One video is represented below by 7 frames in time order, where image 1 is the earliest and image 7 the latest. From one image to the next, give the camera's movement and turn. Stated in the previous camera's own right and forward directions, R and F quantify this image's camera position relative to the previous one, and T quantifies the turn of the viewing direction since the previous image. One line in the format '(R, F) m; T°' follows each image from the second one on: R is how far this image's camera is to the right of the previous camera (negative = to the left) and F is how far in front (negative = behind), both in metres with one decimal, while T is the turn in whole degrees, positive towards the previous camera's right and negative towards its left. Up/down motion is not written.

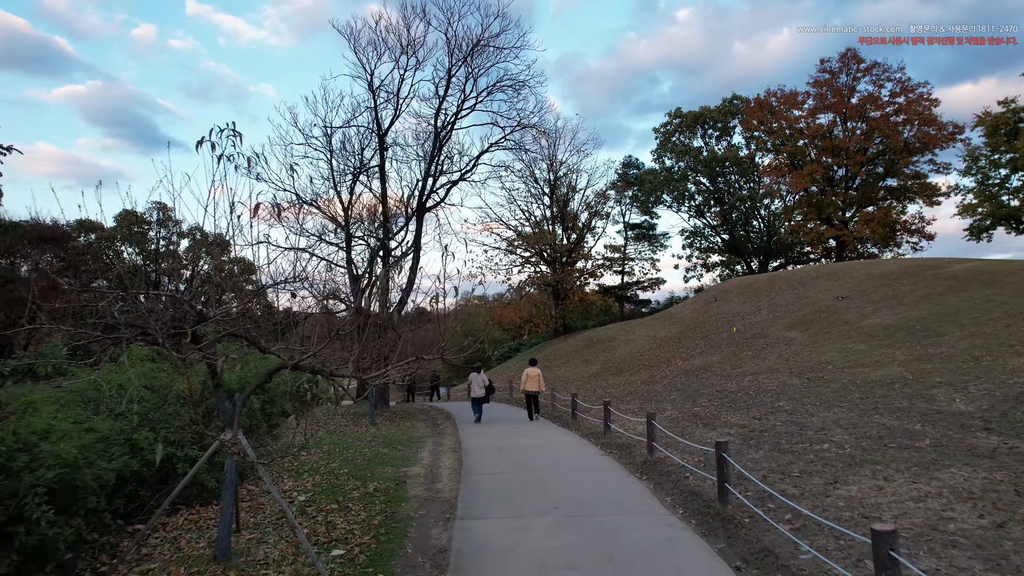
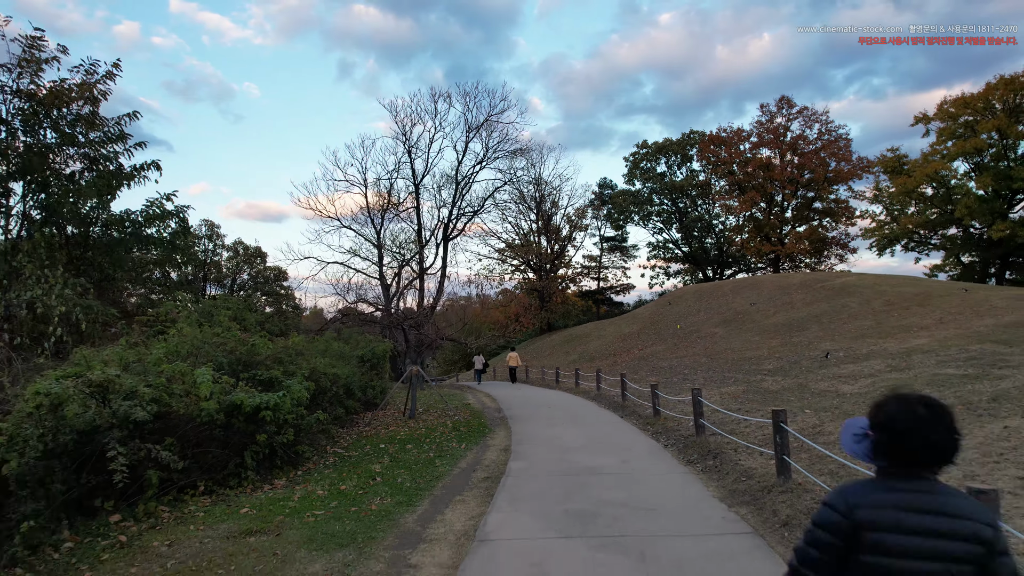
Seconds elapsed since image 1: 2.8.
(-0.7, -7.8) m; +1°
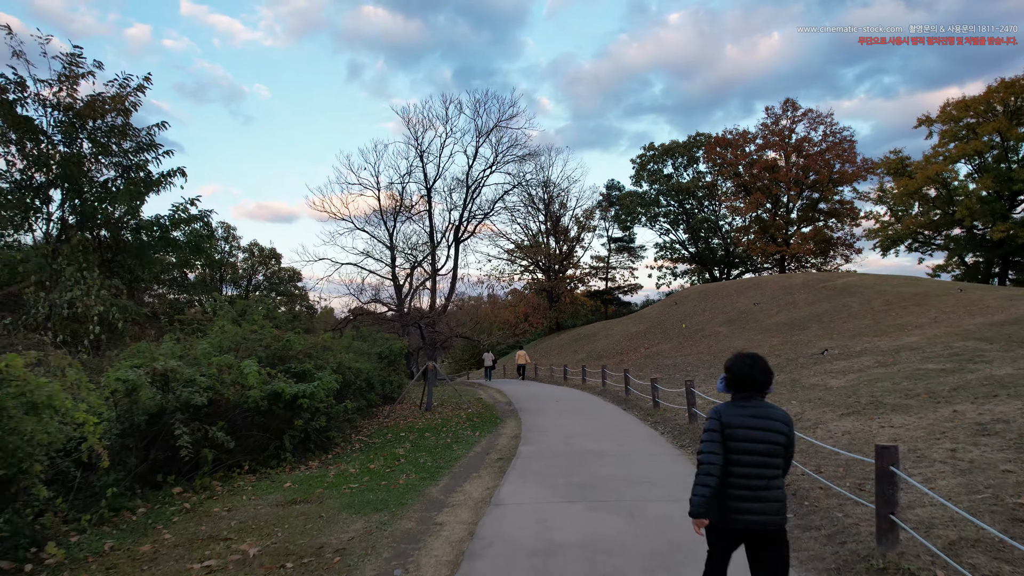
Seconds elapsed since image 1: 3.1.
(0.0, -0.9) m; -1°
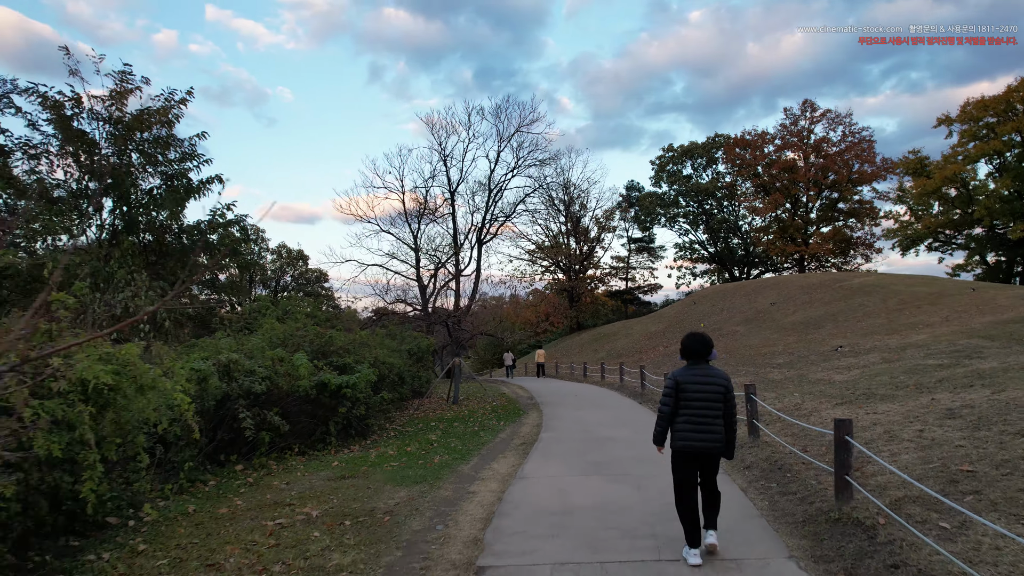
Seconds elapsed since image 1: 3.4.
(0.0, -0.9) m; -2°
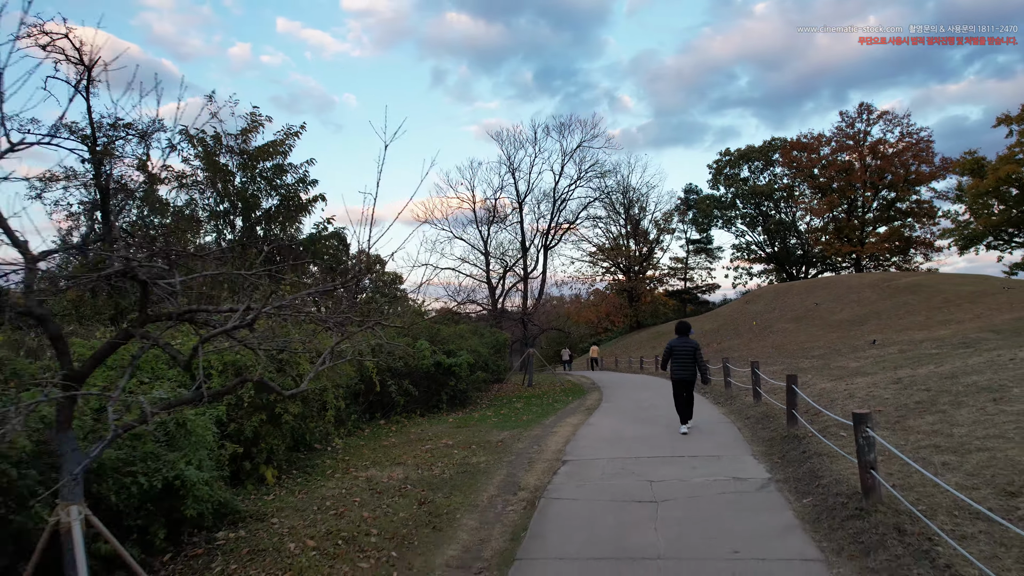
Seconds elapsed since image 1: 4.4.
(-0.1, -3.0) m; -5°
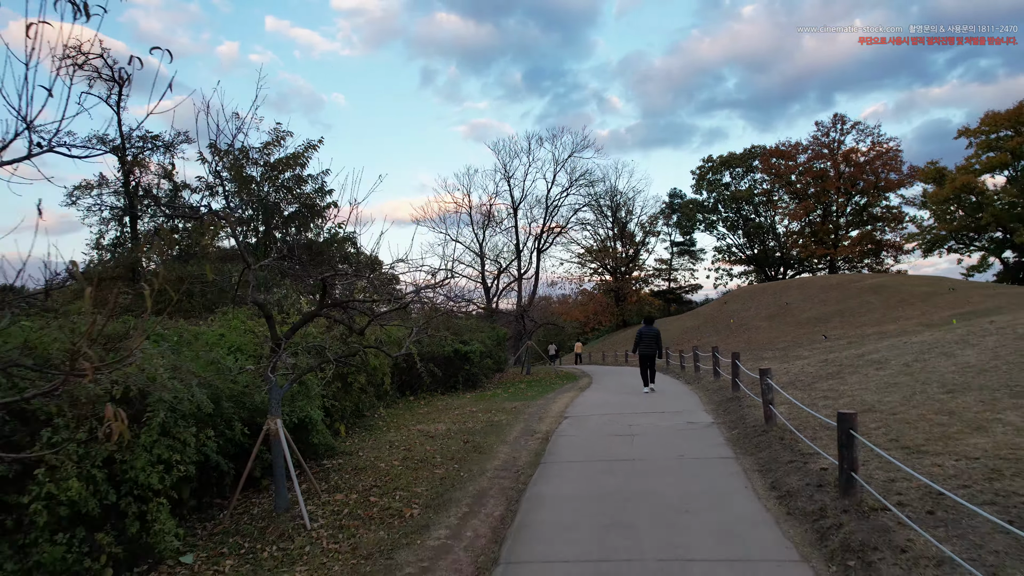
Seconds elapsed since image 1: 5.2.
(-0.4, -2.4) m; +1°
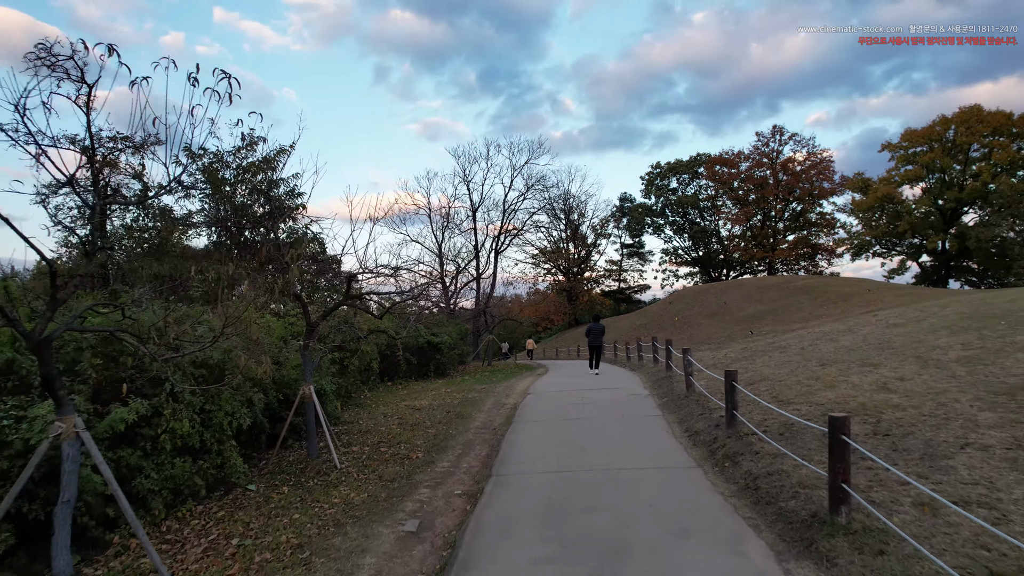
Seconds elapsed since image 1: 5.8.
(-0.3, -1.8) m; +4°
